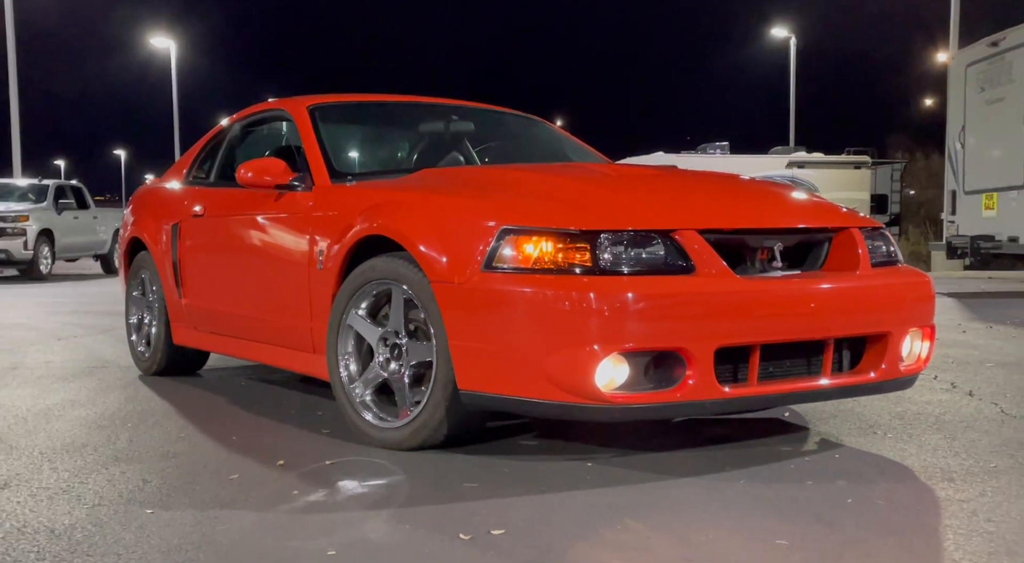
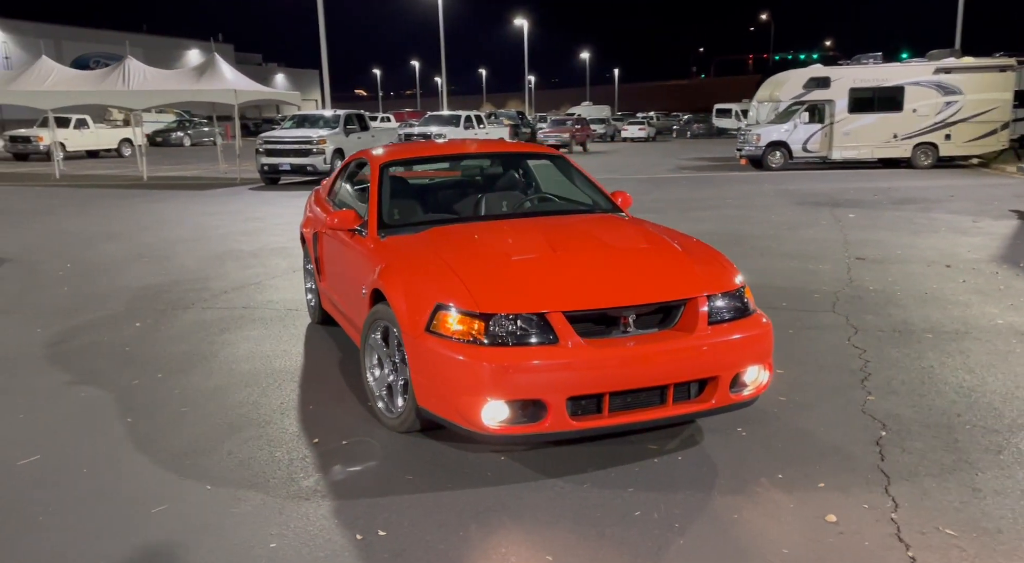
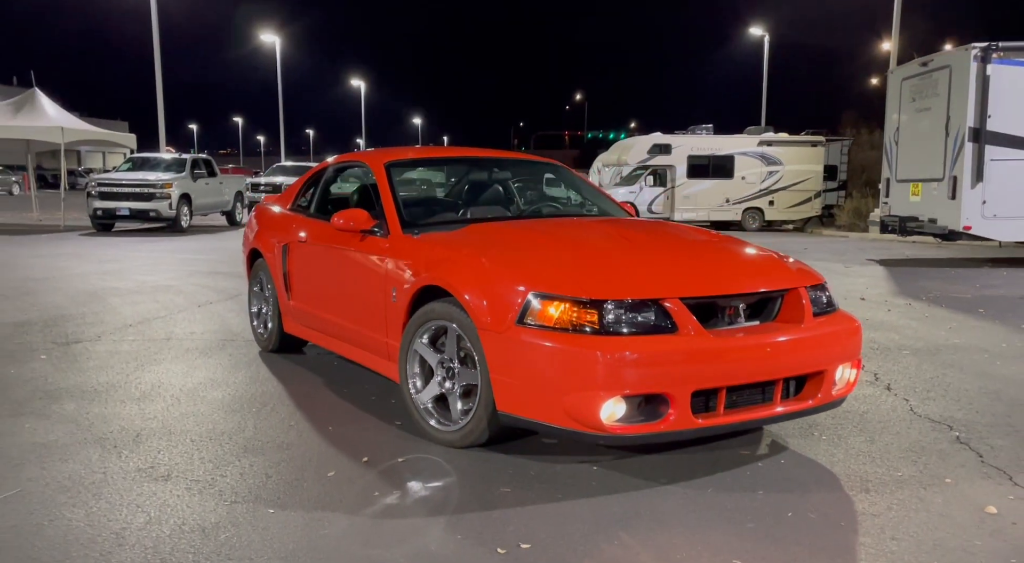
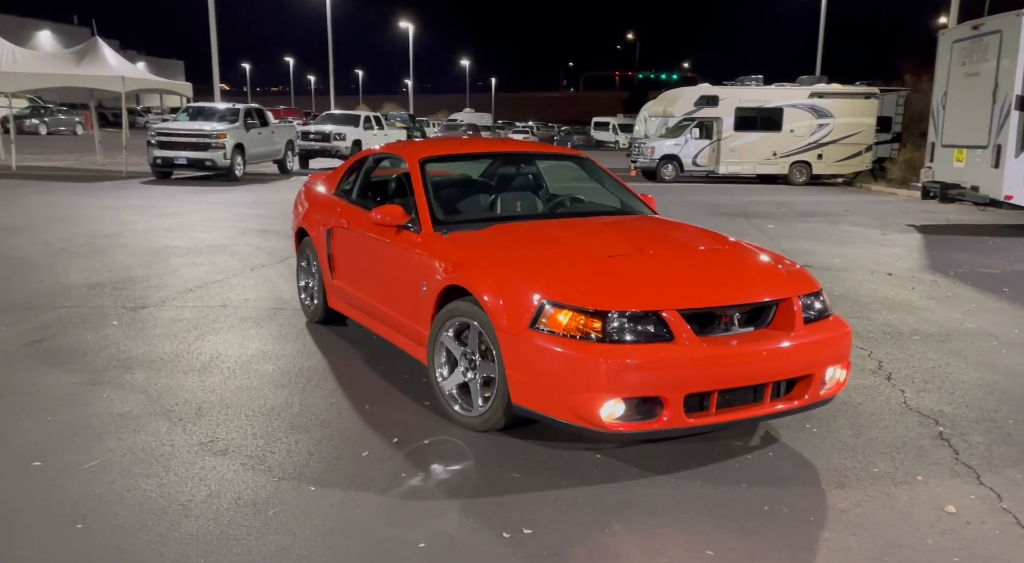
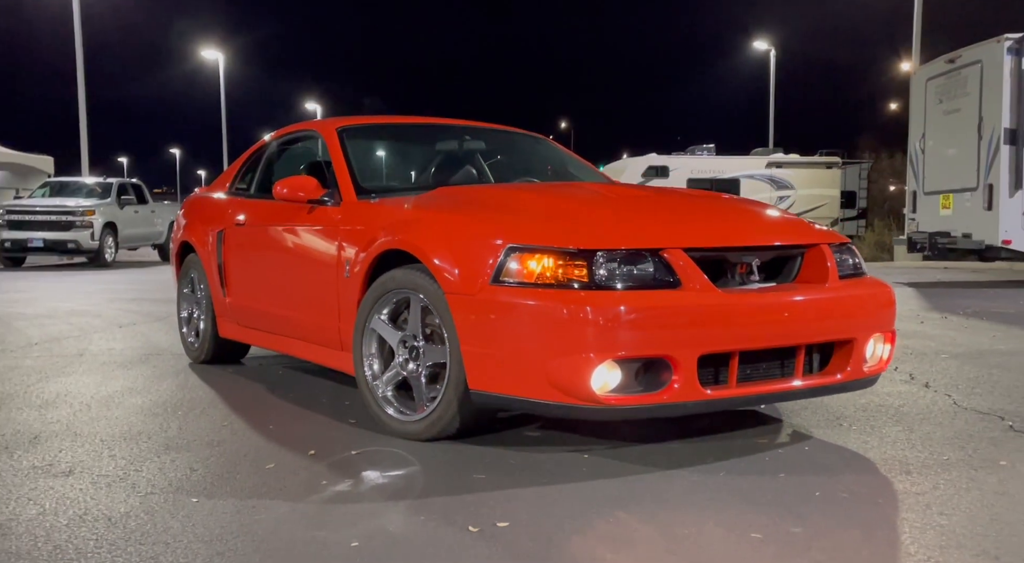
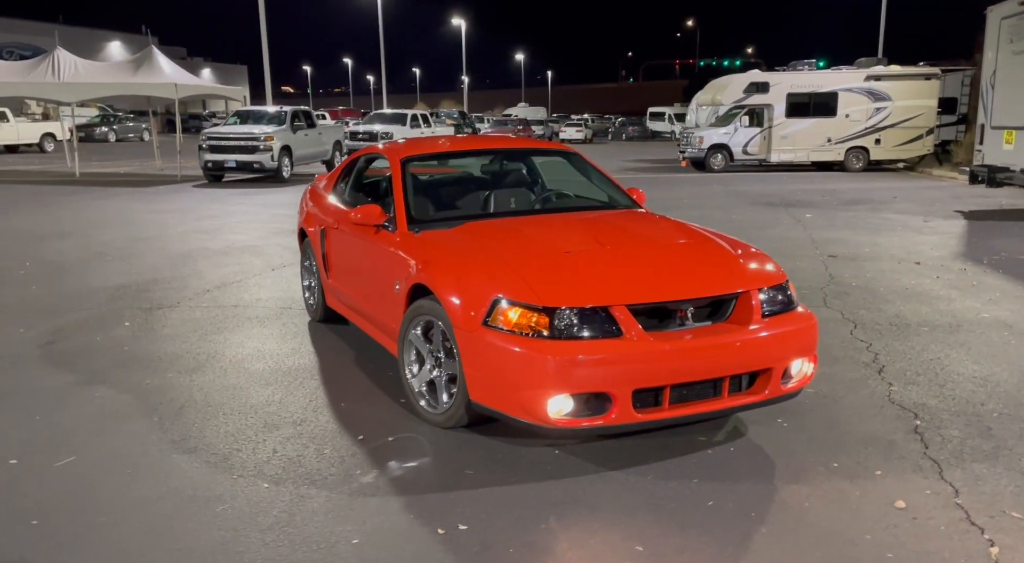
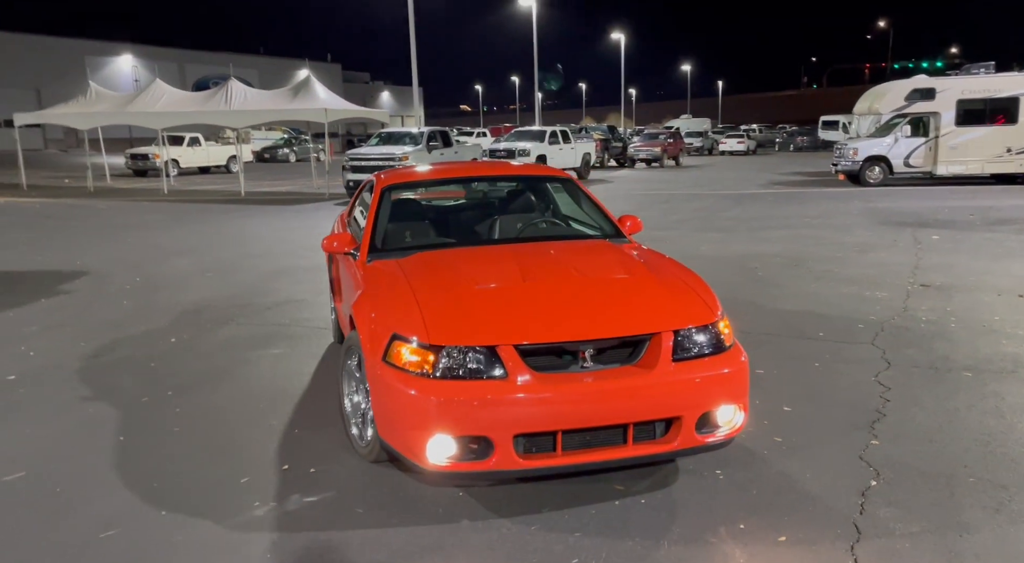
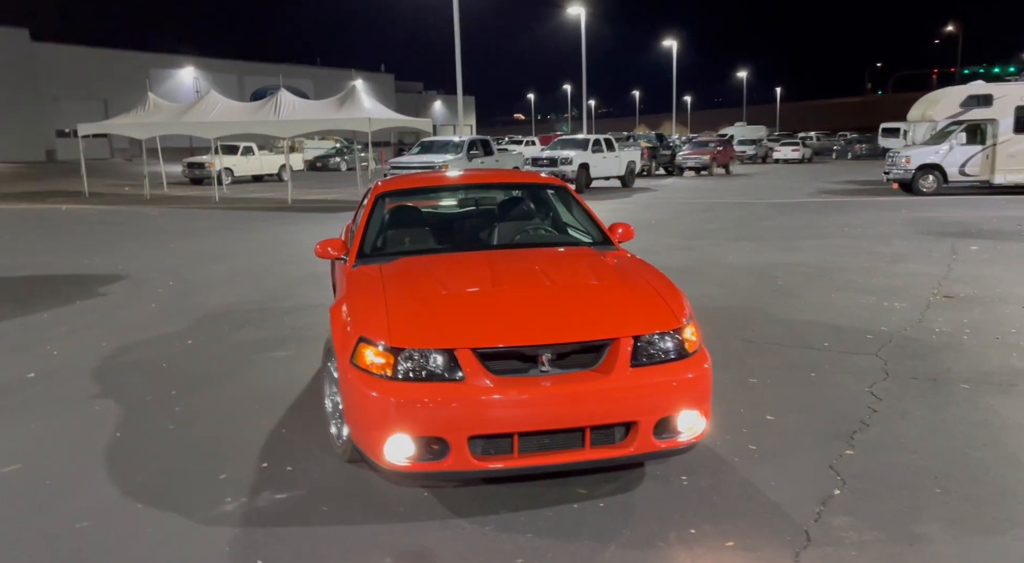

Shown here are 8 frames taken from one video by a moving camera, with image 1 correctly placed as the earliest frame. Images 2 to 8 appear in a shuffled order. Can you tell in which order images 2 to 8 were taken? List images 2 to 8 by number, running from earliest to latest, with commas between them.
5, 3, 4, 6, 2, 7, 8
